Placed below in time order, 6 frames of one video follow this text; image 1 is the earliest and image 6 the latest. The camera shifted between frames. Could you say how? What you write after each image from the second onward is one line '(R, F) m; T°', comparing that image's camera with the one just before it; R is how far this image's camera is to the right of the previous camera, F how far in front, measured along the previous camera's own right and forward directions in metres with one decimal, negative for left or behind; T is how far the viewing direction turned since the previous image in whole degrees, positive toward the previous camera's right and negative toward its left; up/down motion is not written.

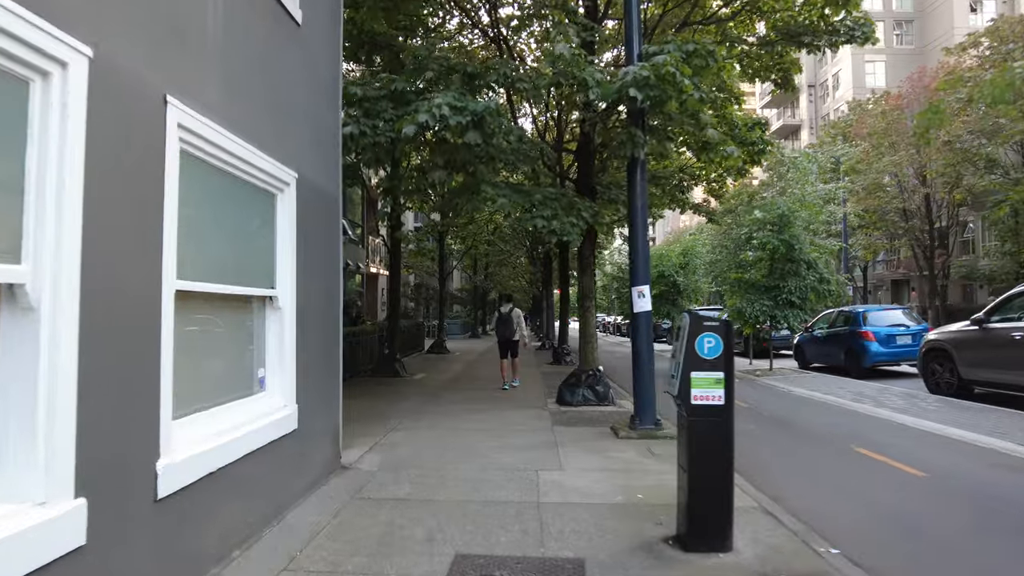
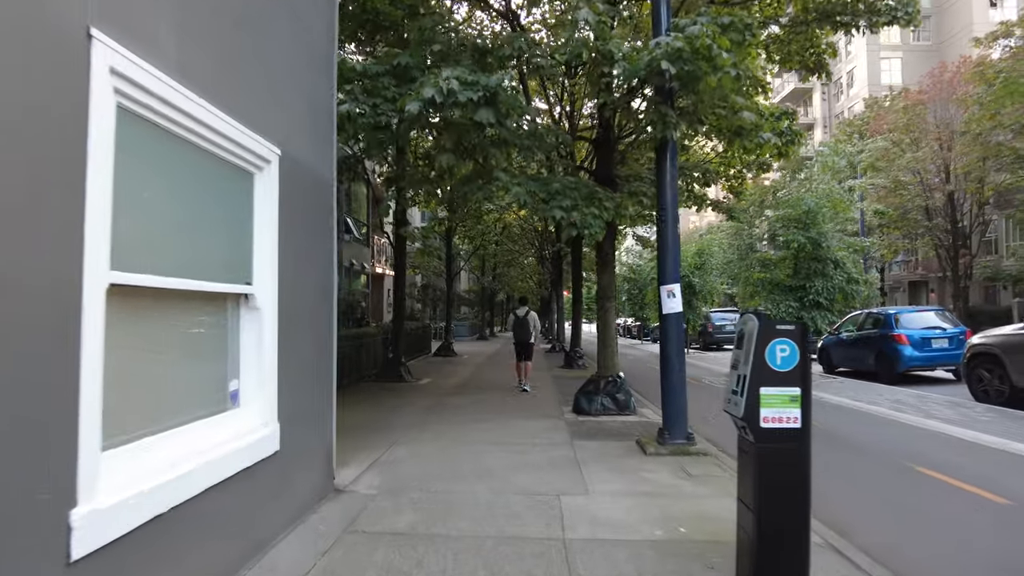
(-0.1, +0.8) m; -1°
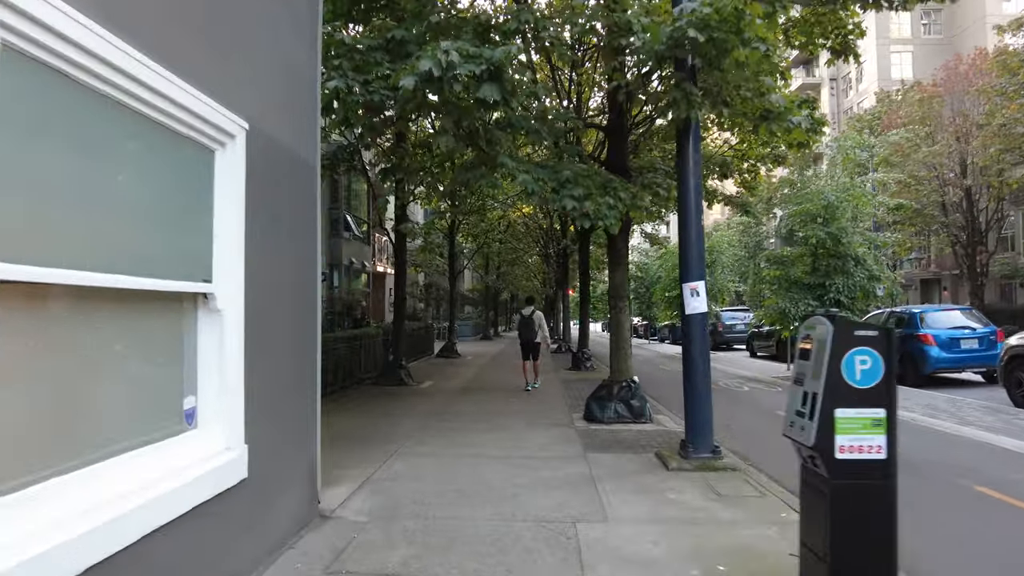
(0.0, +0.7) m; 0°
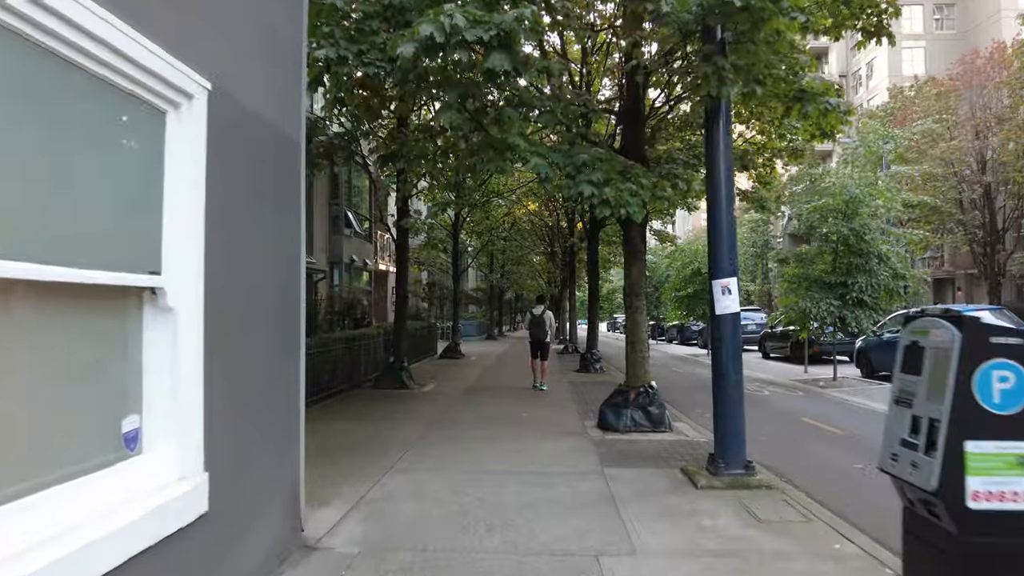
(-0.1, +0.7) m; 0°
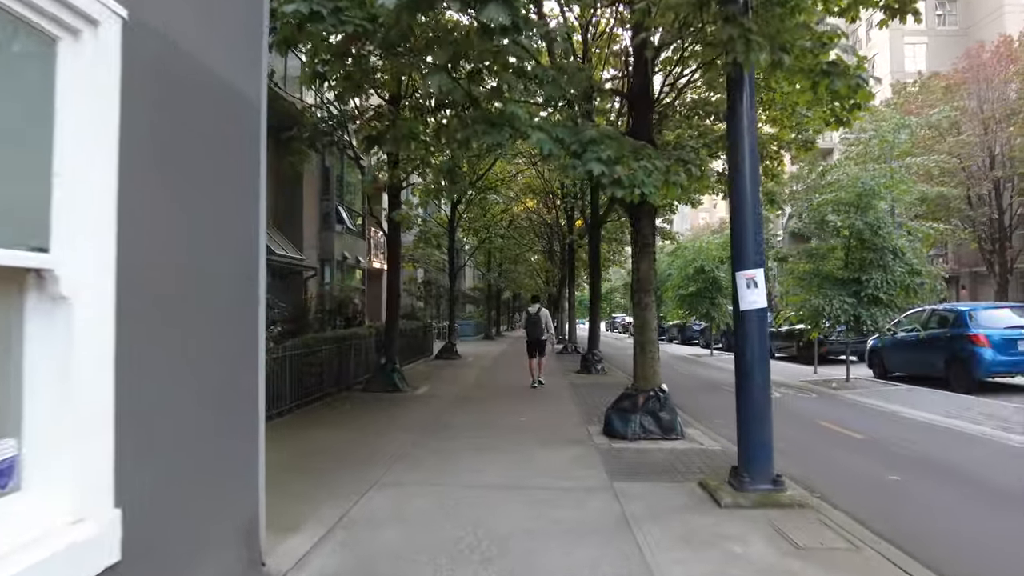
(0.0, +0.7) m; 0°
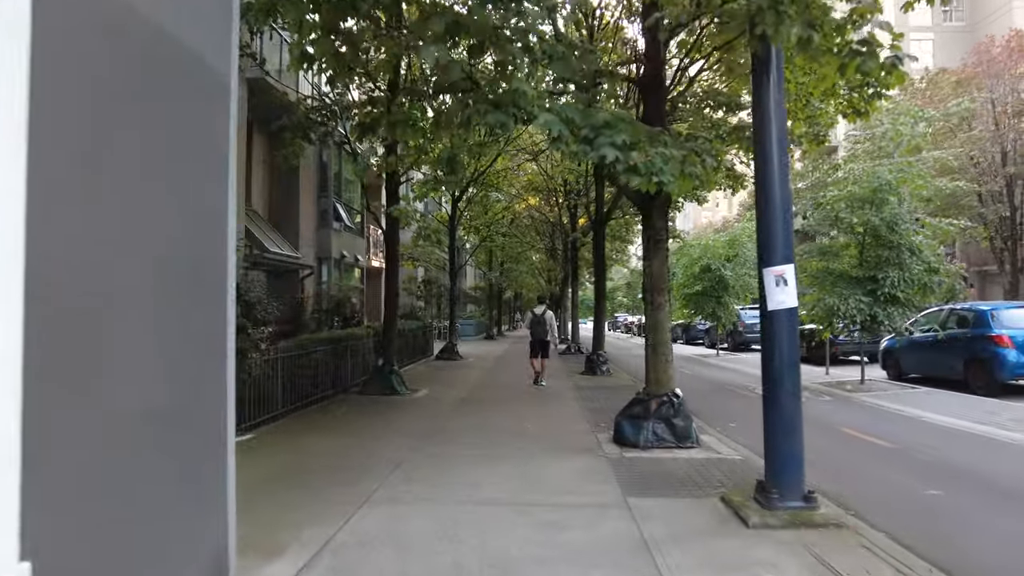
(0.0, +0.5) m; 0°
